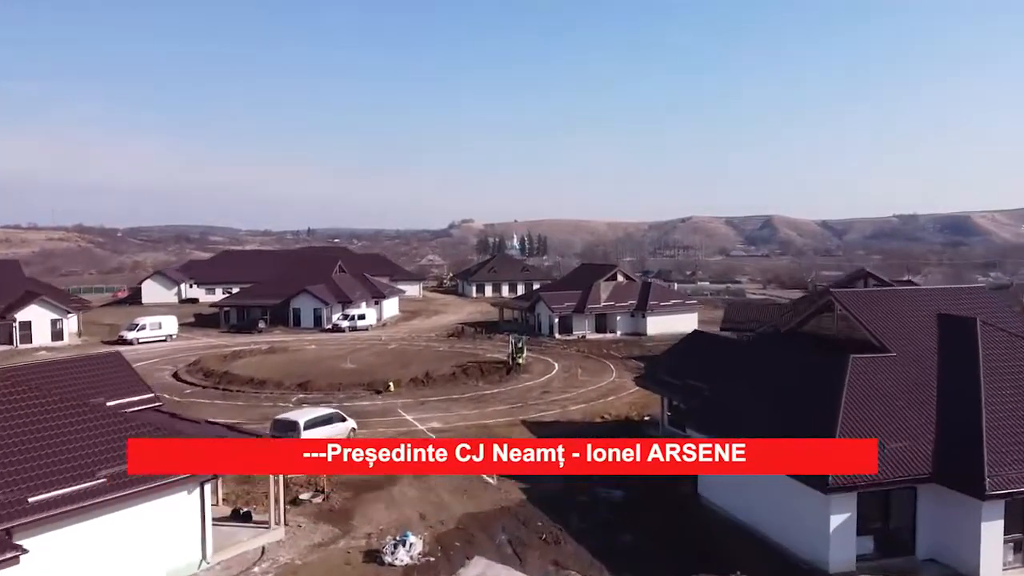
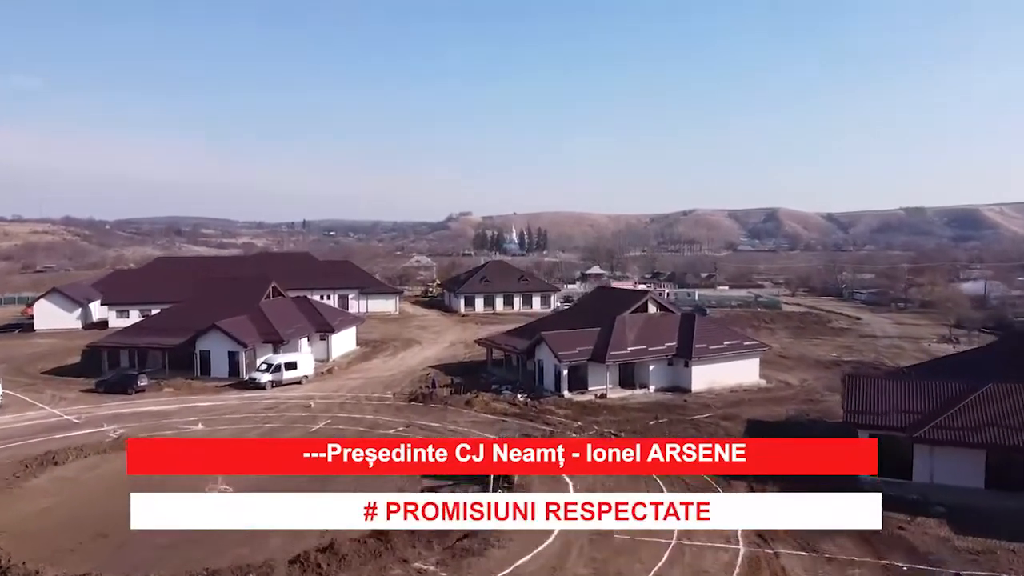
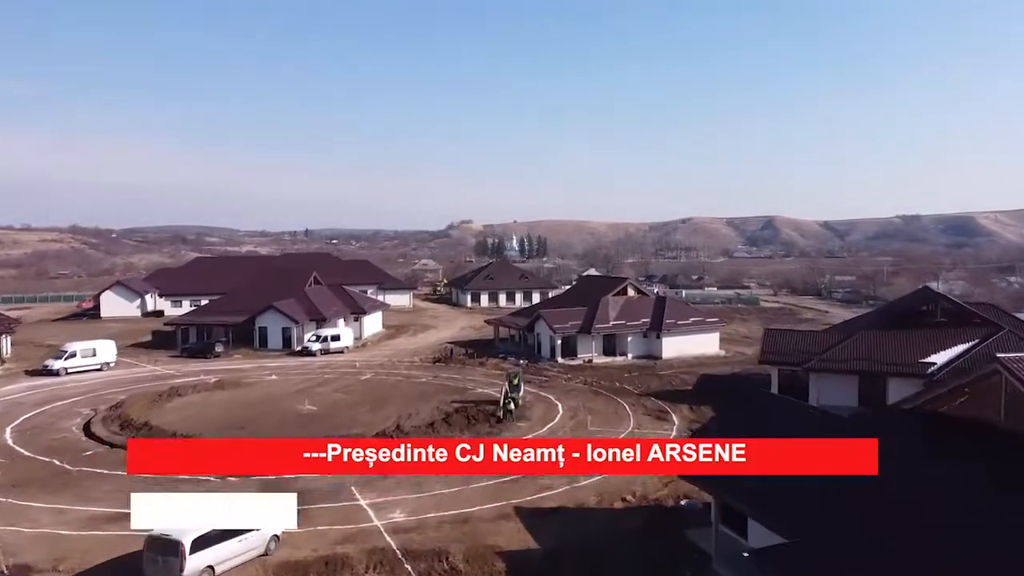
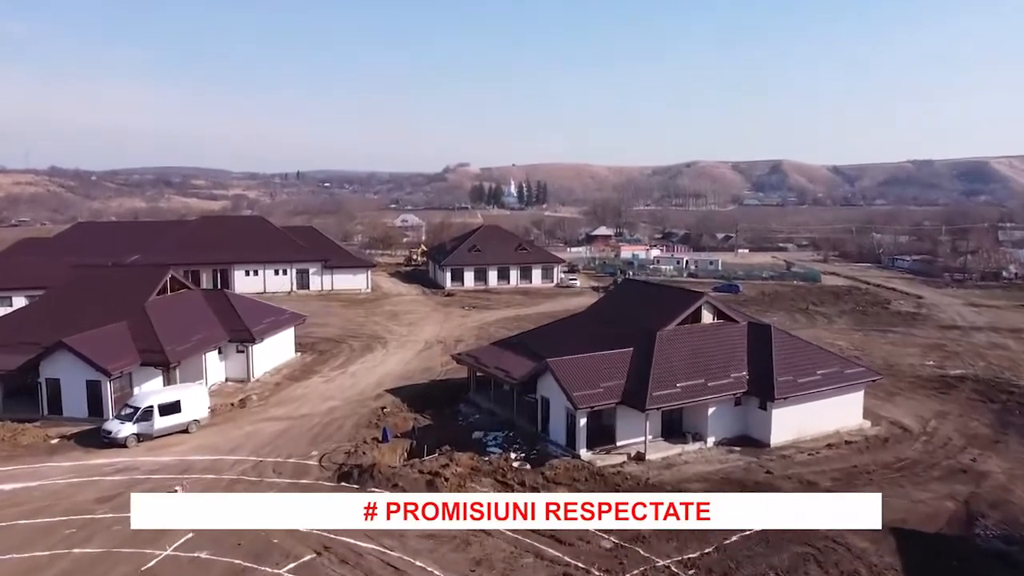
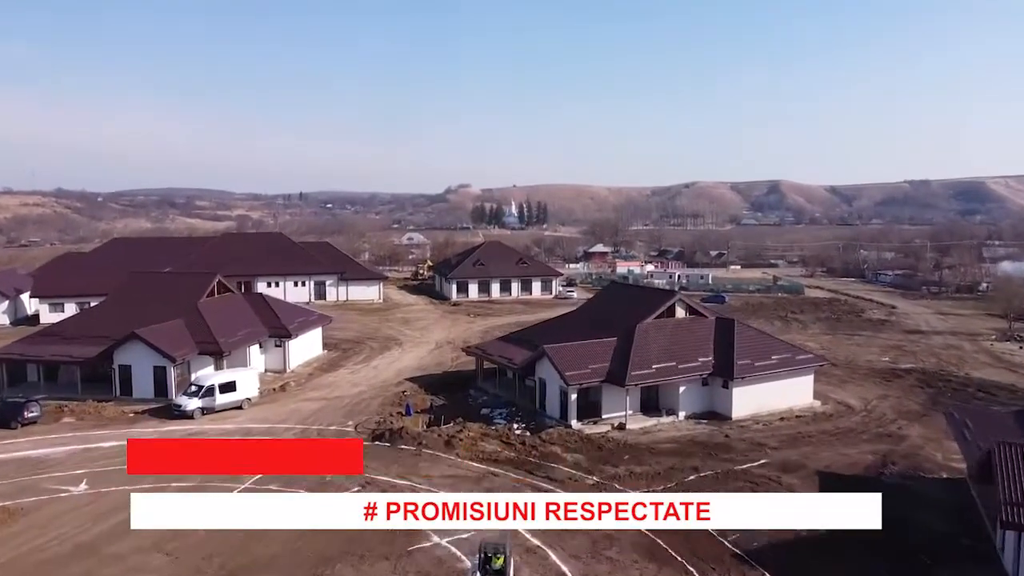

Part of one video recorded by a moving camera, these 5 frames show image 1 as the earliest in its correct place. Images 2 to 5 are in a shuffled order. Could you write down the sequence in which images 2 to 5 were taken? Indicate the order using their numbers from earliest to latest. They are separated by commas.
3, 2, 5, 4
